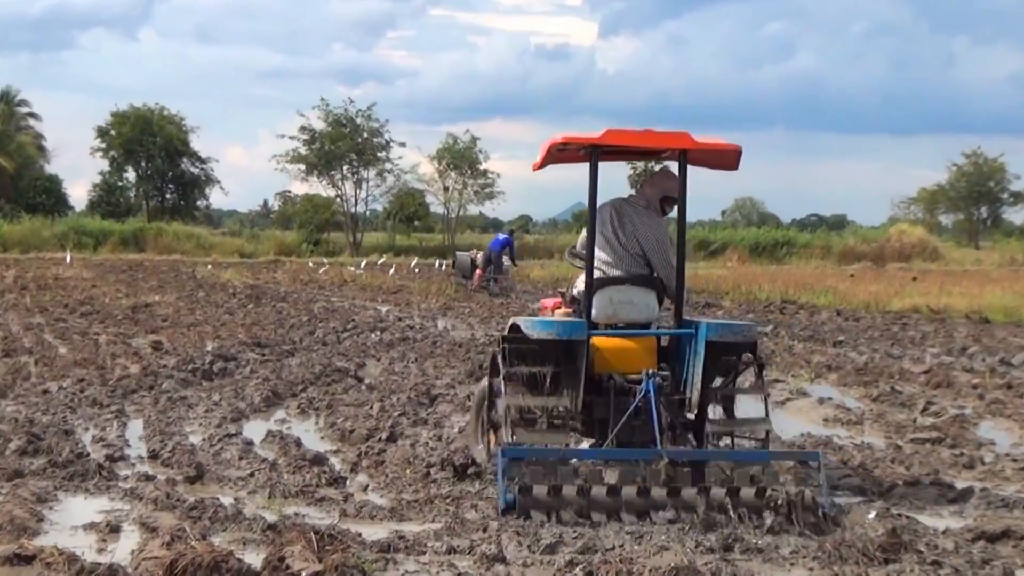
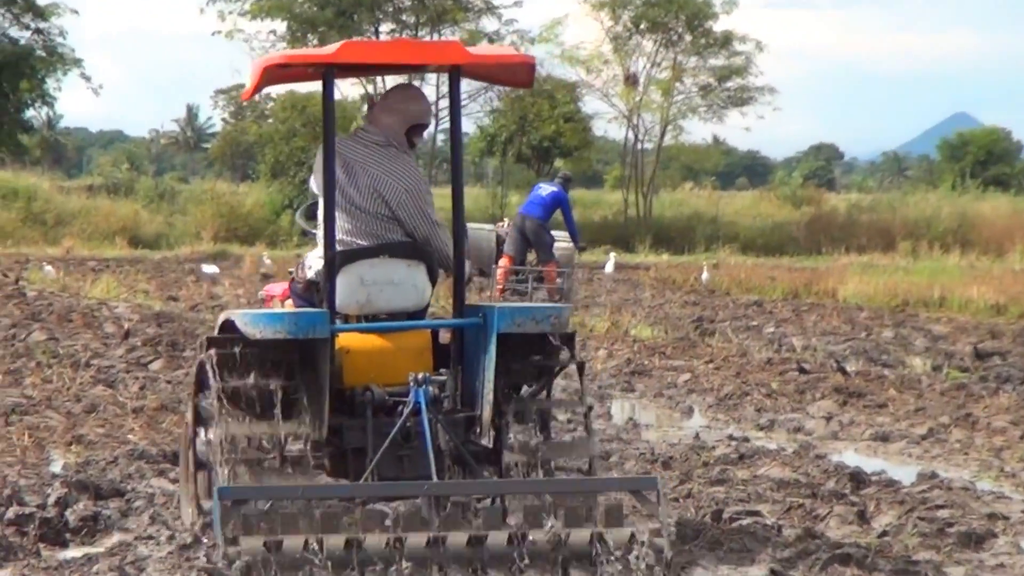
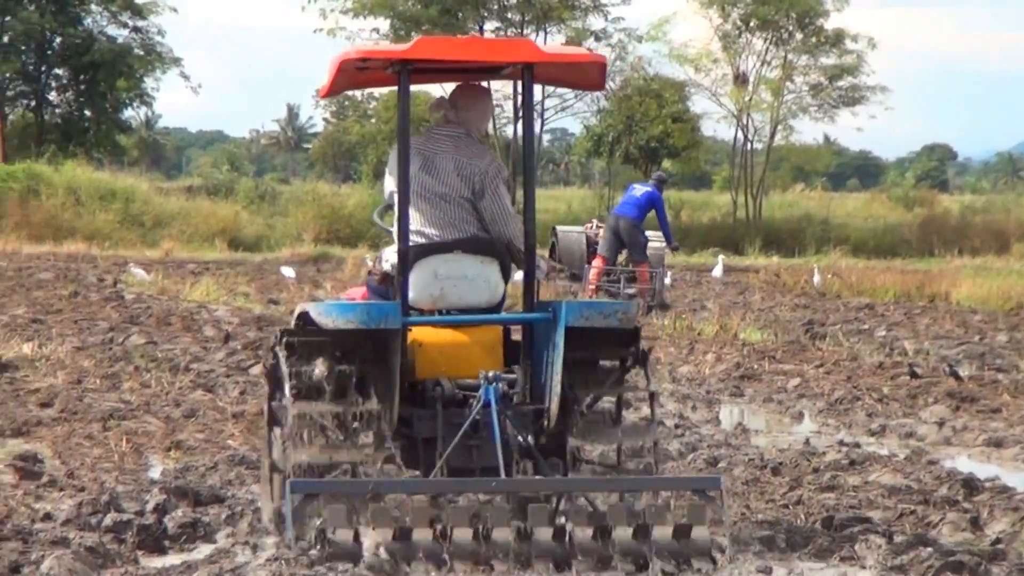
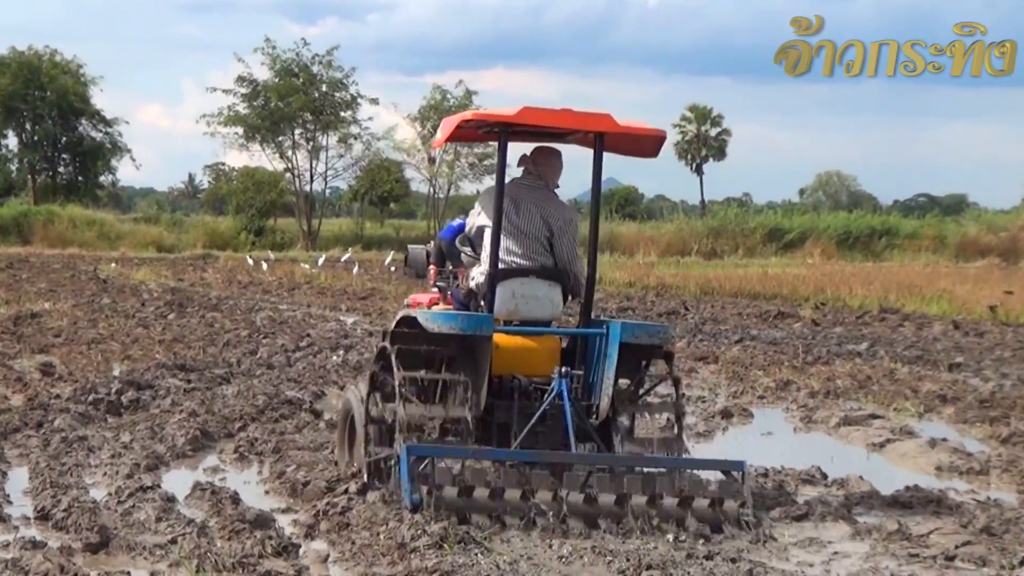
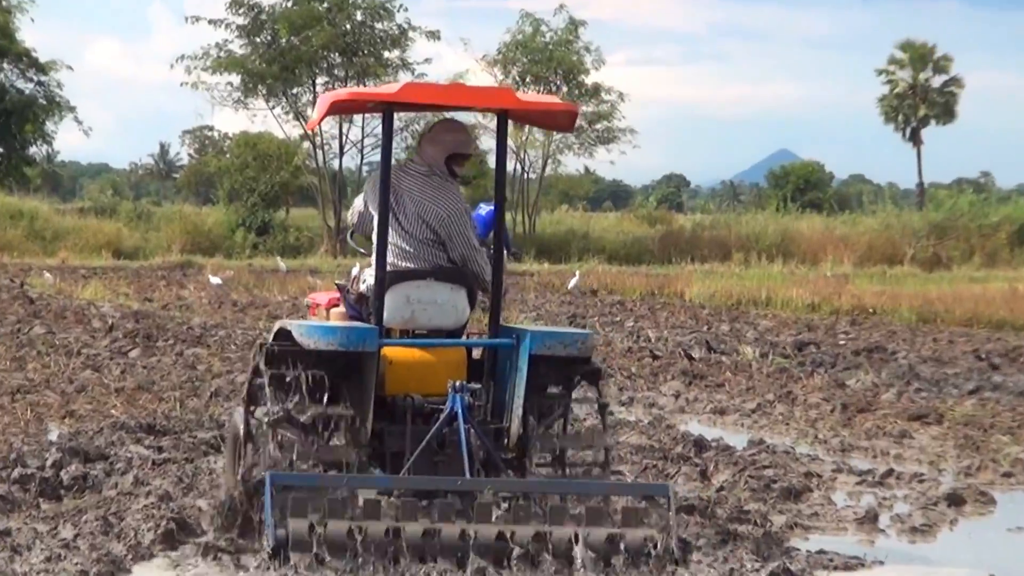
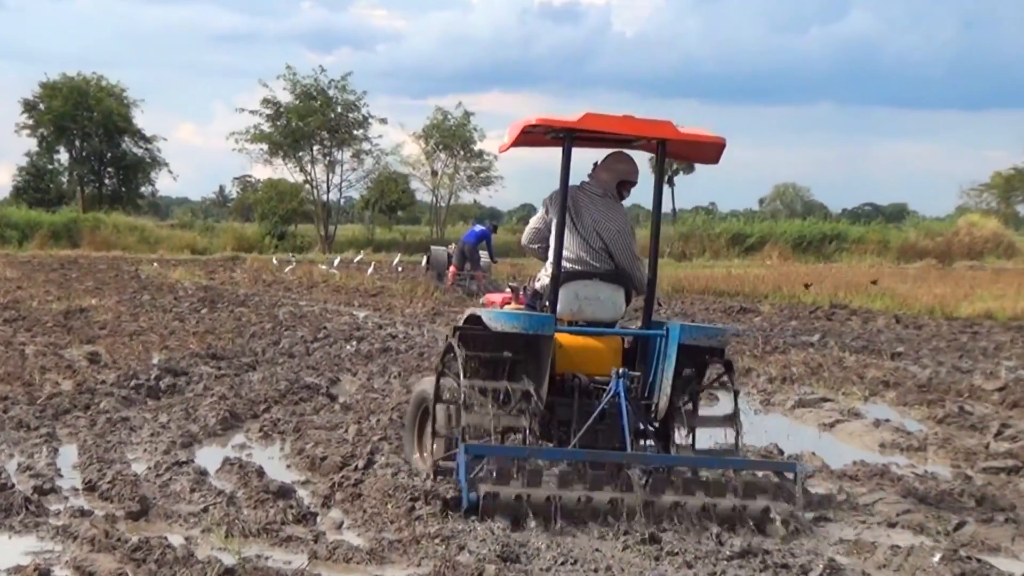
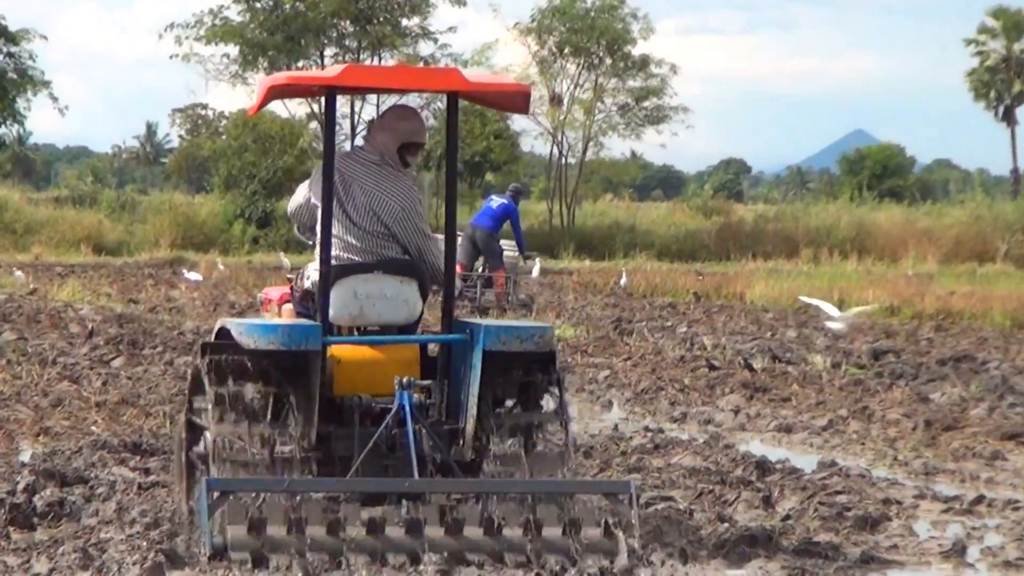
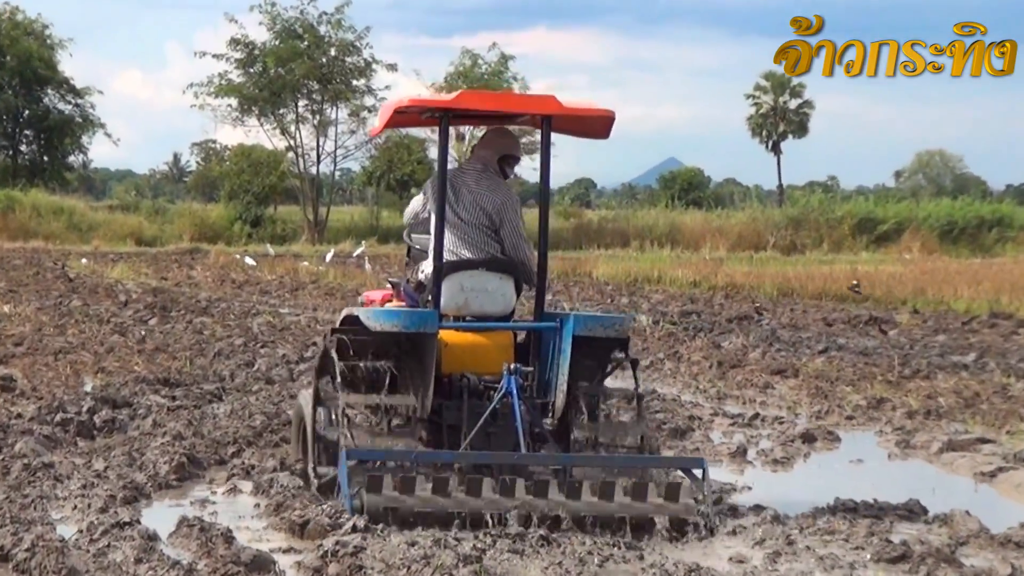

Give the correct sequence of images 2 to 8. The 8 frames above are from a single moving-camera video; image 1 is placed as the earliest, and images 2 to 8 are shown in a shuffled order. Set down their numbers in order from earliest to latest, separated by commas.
6, 4, 8, 5, 7, 2, 3
